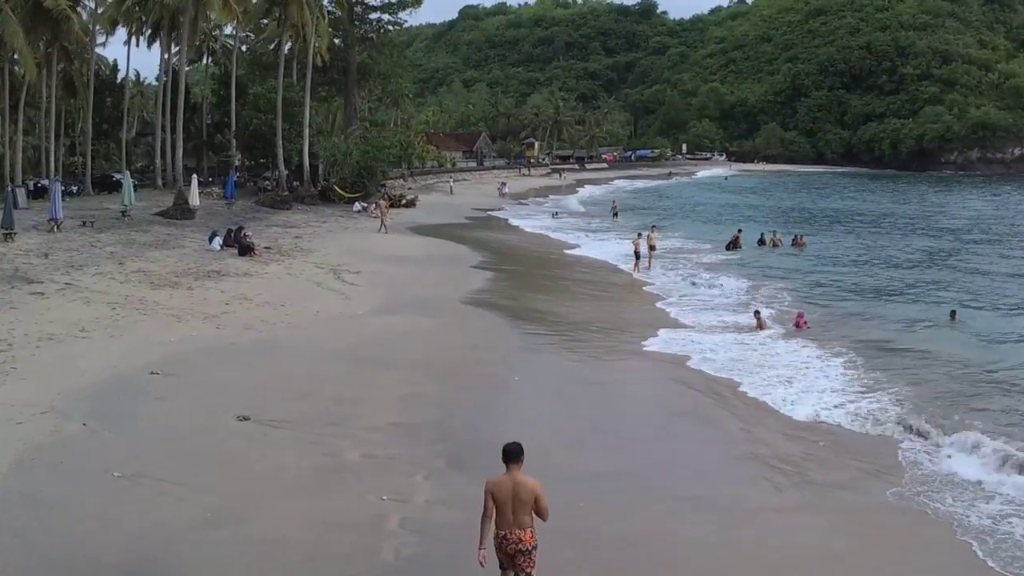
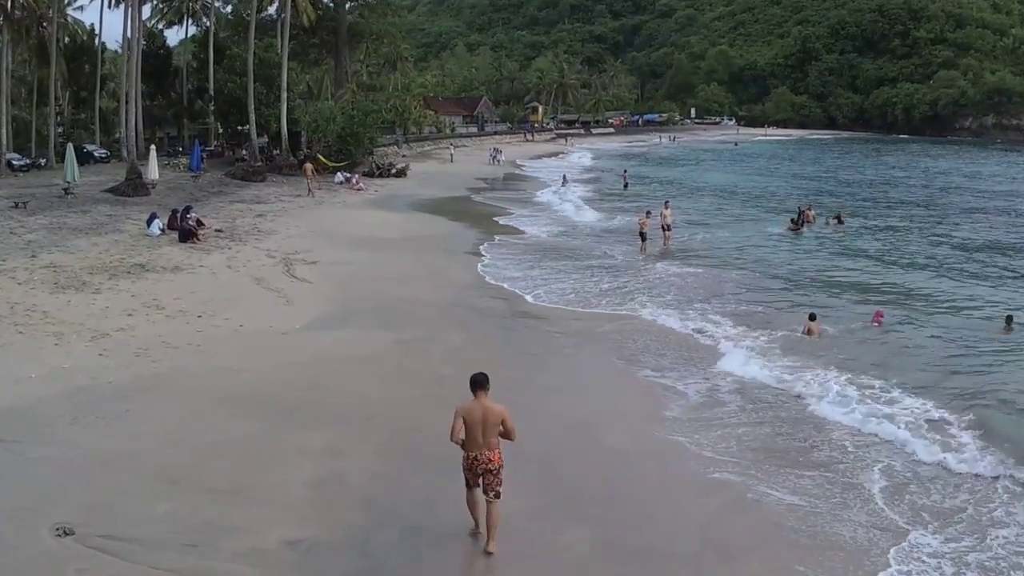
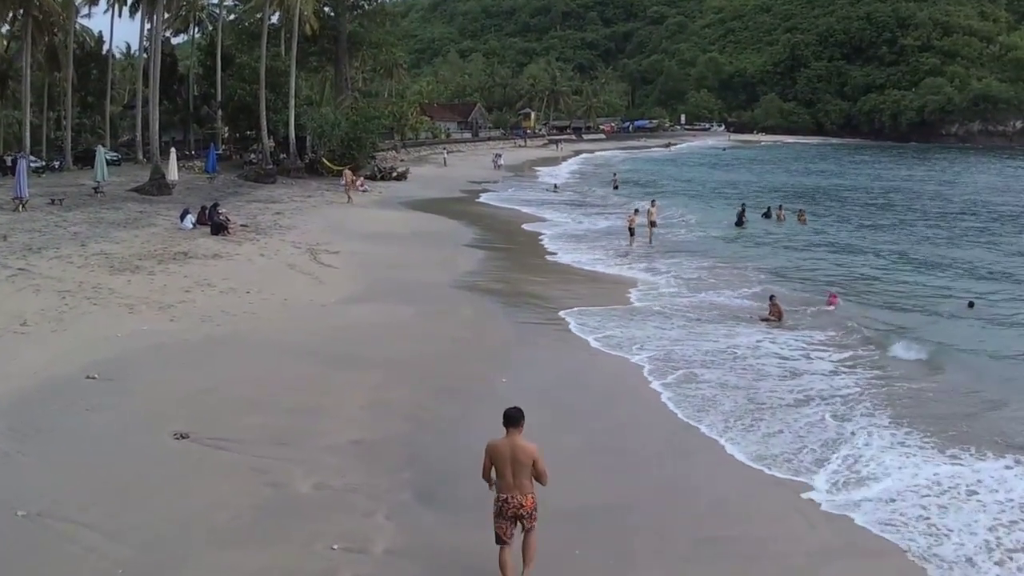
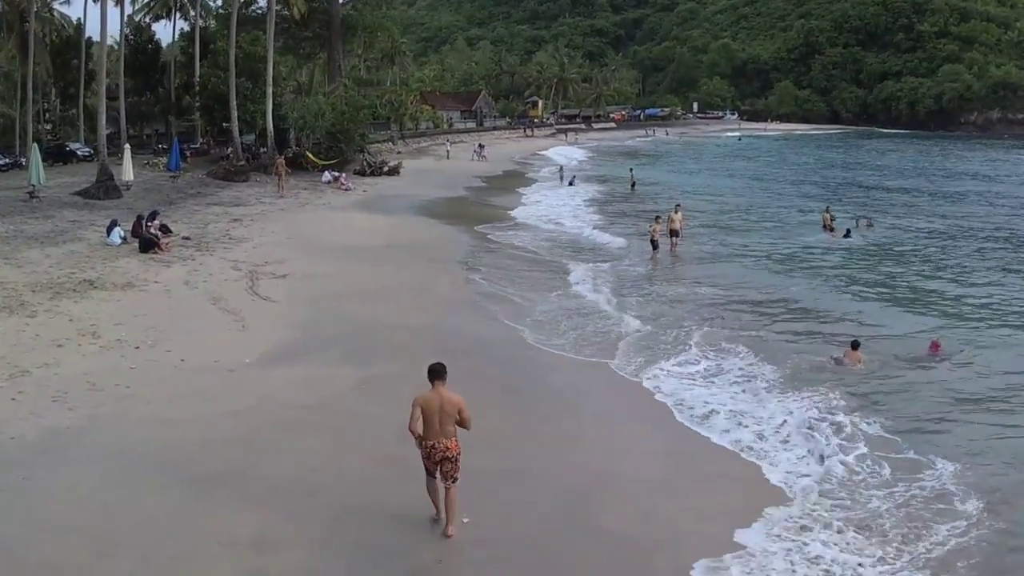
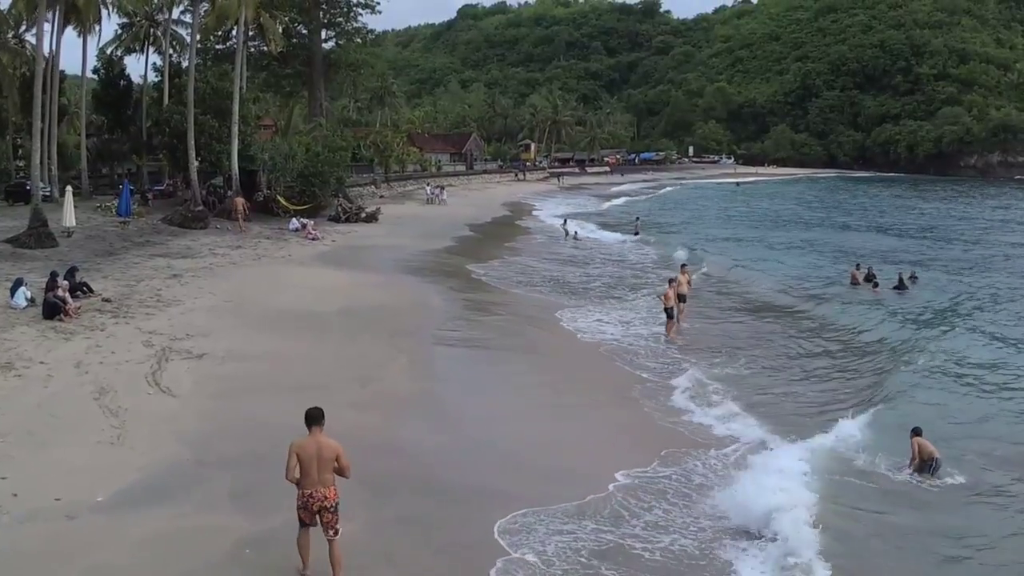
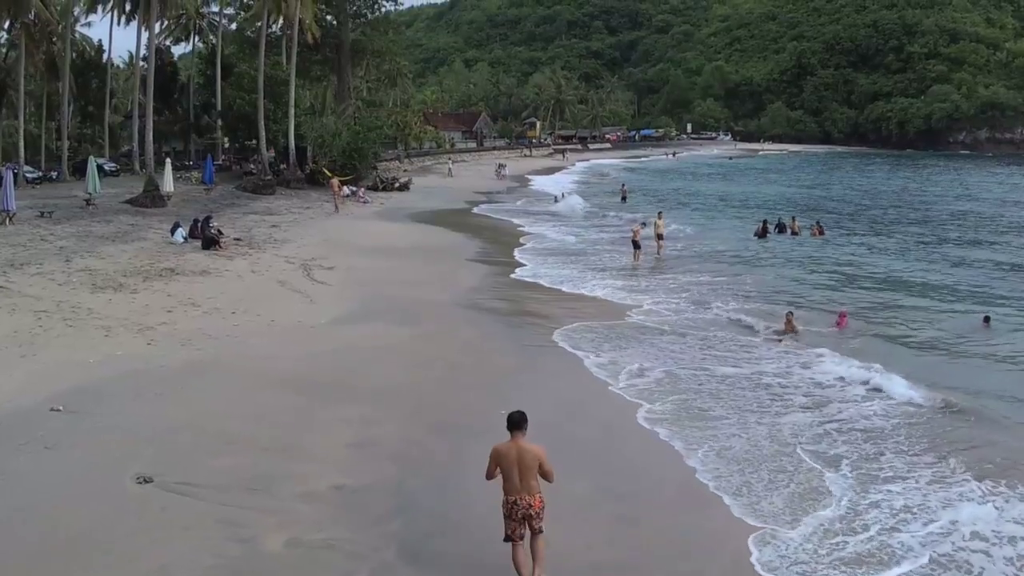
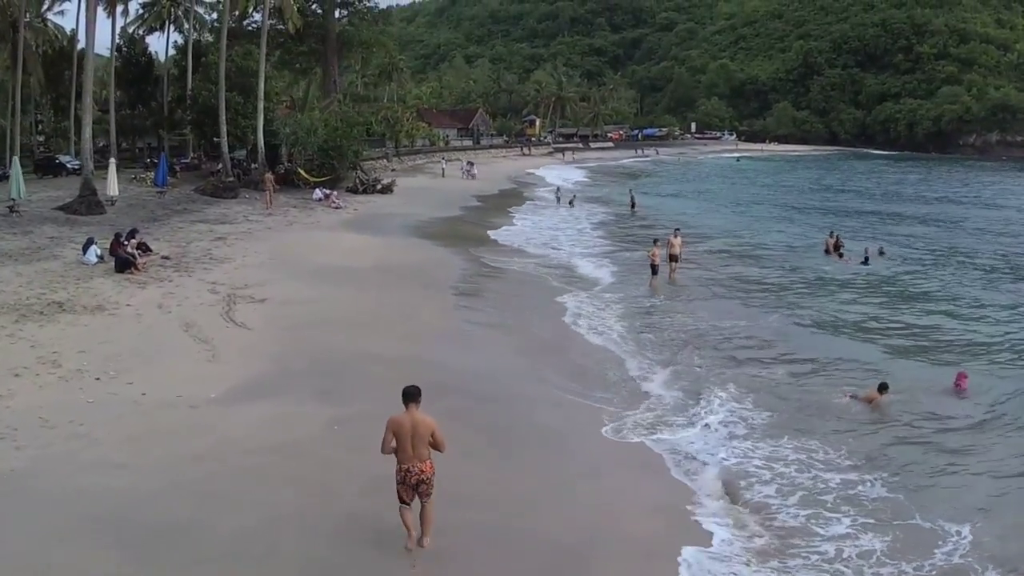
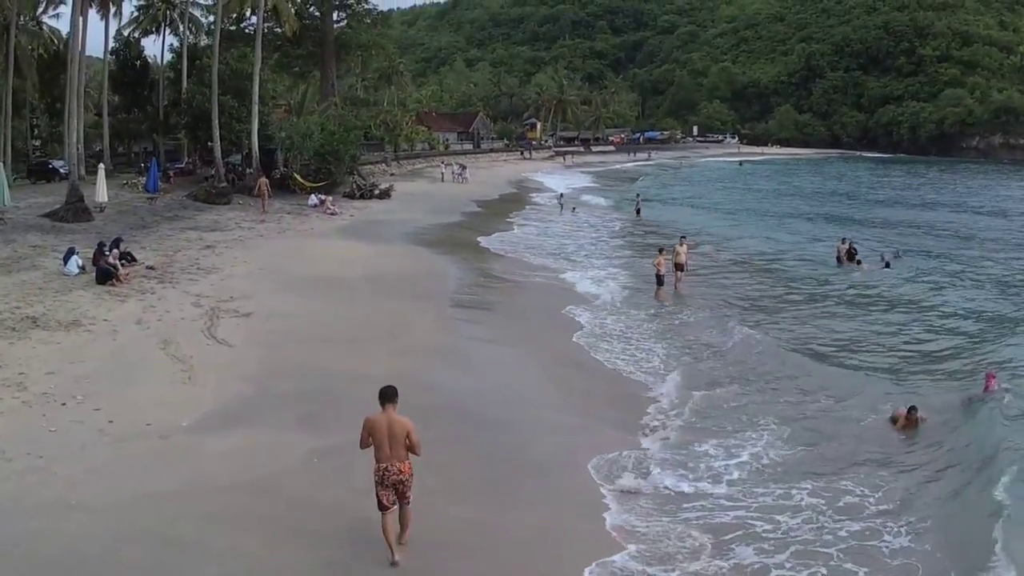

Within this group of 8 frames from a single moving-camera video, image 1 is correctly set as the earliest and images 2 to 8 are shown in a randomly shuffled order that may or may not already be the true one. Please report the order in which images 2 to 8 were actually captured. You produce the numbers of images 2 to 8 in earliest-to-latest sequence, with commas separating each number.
3, 6, 2, 4, 7, 8, 5
